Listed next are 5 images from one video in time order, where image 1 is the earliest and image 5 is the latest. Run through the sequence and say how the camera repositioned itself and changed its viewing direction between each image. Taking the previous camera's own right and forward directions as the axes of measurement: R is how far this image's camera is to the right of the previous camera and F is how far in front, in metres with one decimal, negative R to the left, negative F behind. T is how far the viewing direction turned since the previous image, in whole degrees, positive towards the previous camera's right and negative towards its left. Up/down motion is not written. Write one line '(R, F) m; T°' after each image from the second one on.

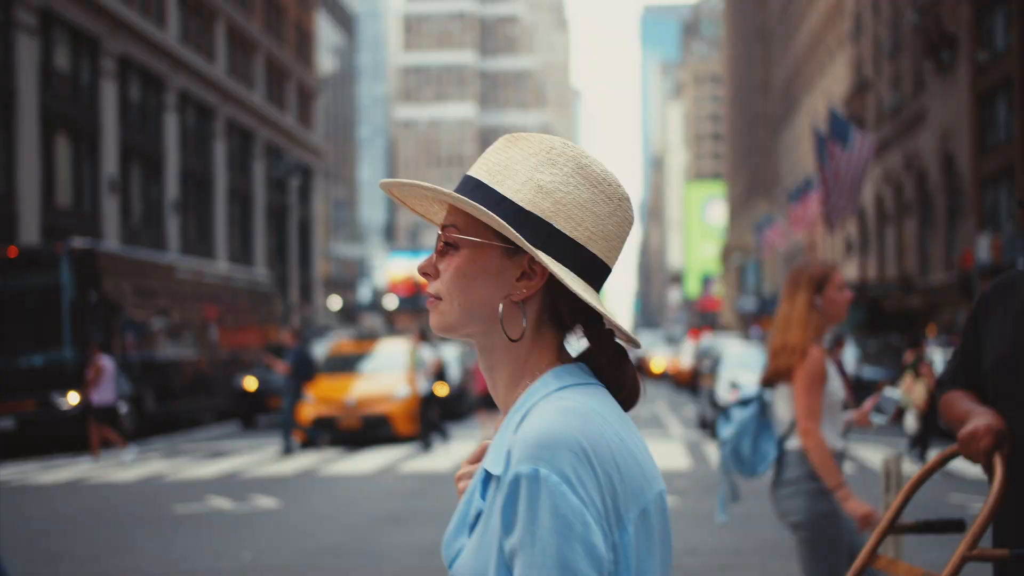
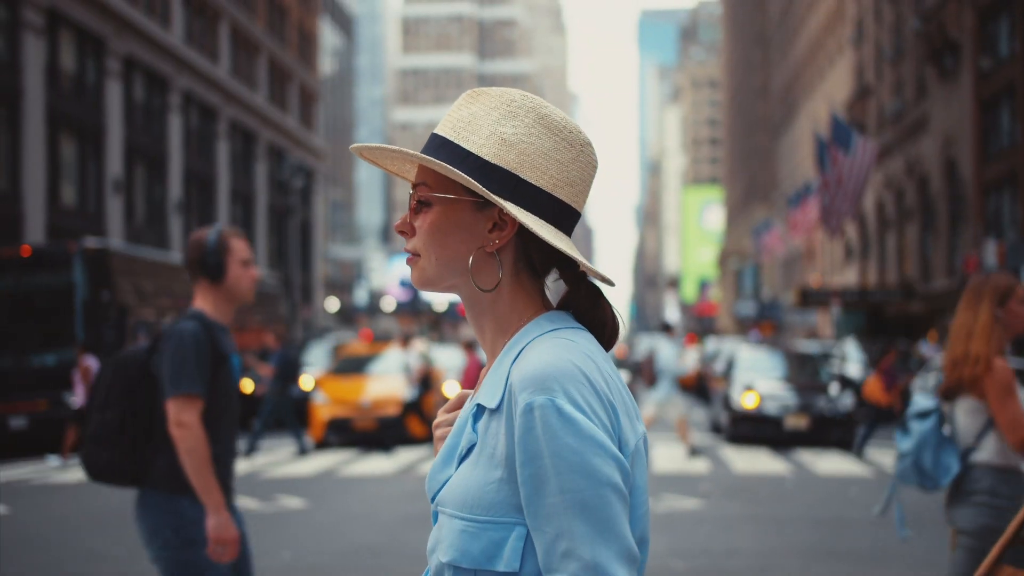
(-0.3, 0.0) m; 0°
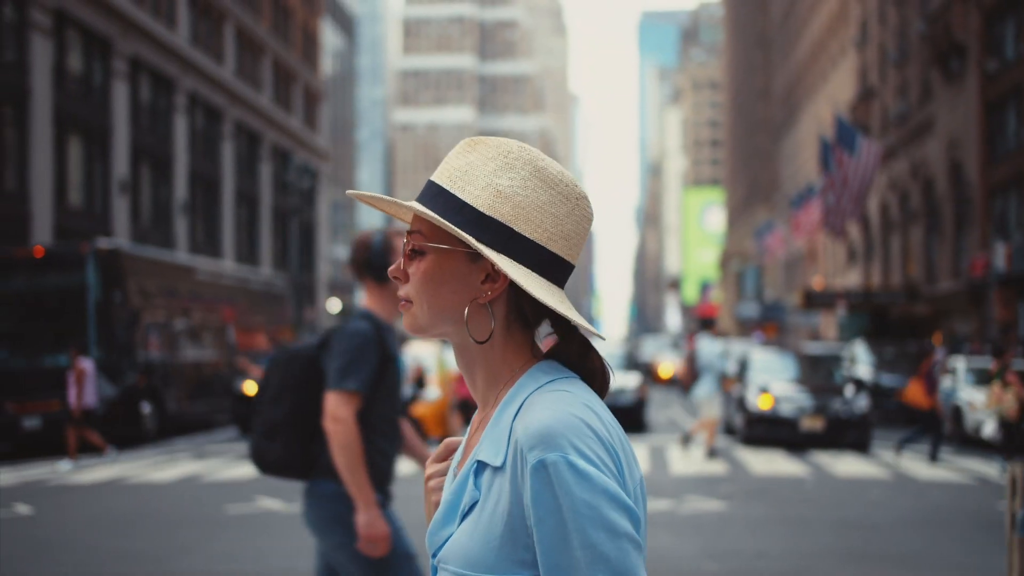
(-0.2, 0.0) m; 0°
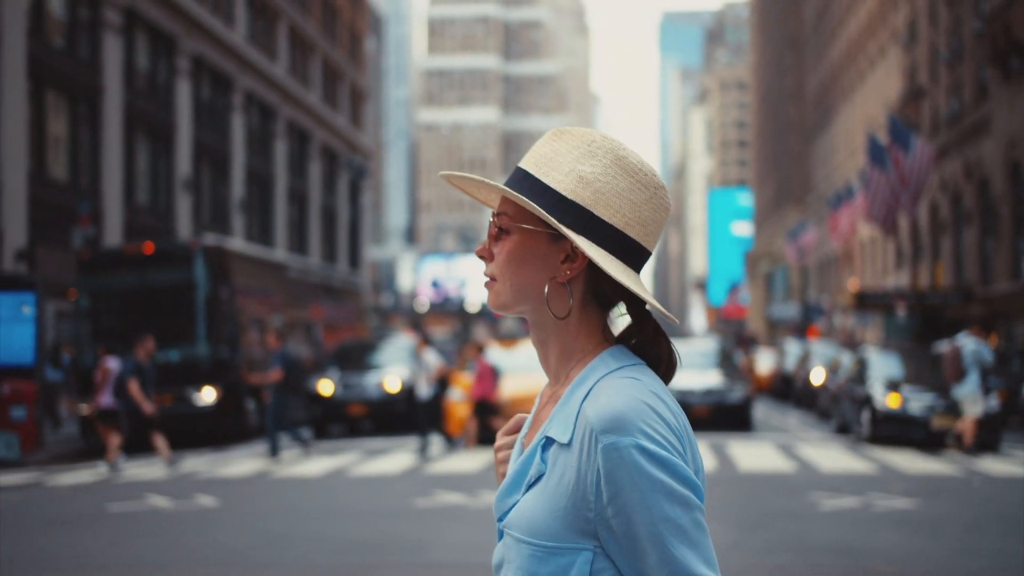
(-1.5, 0.0) m; -1°
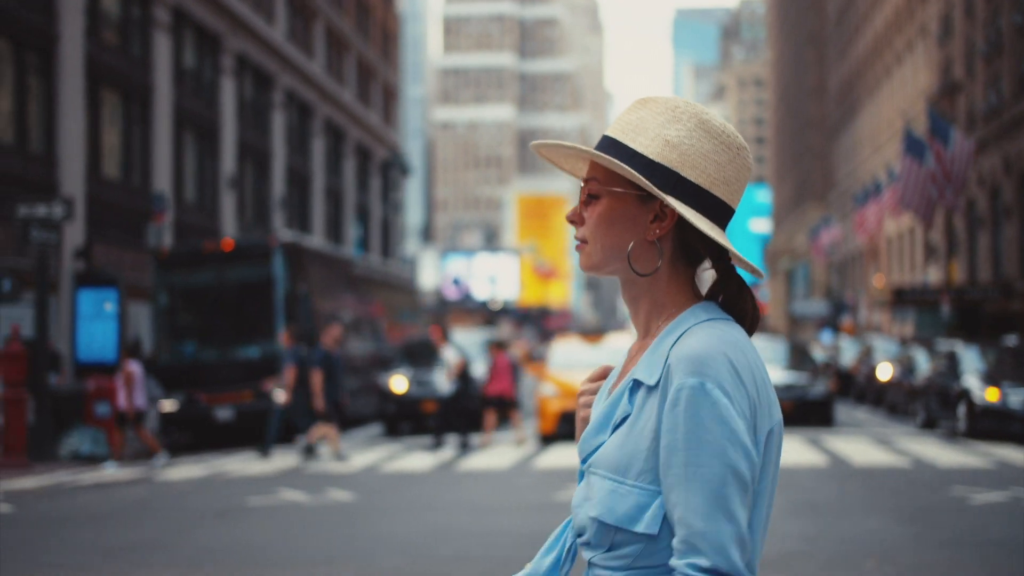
(-1.2, +0.1) m; -1°
